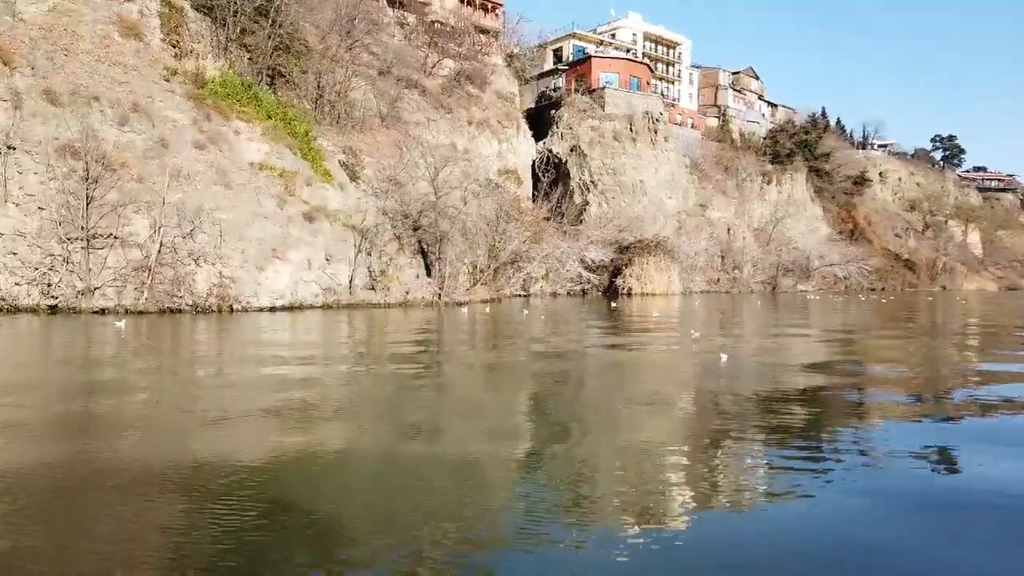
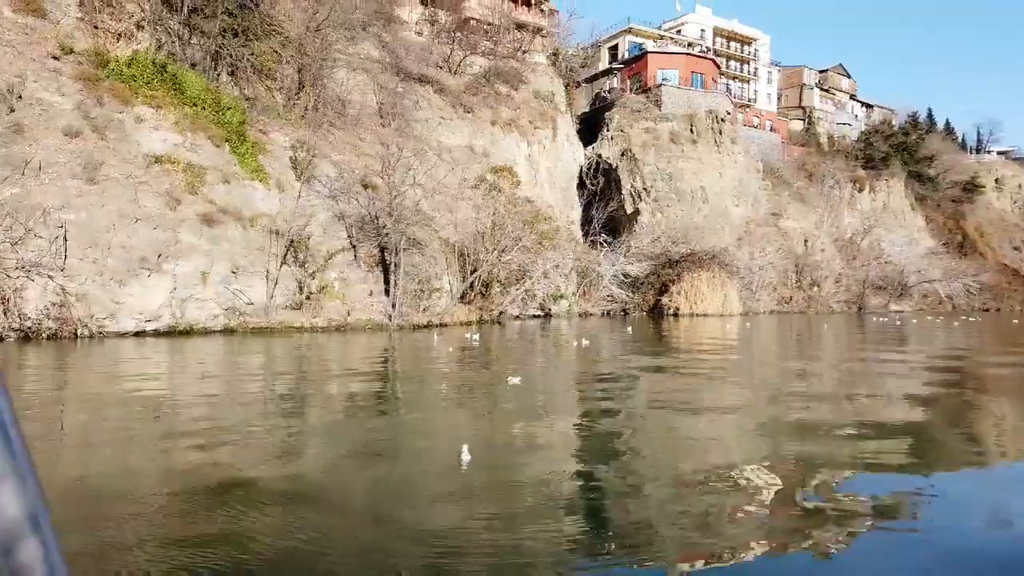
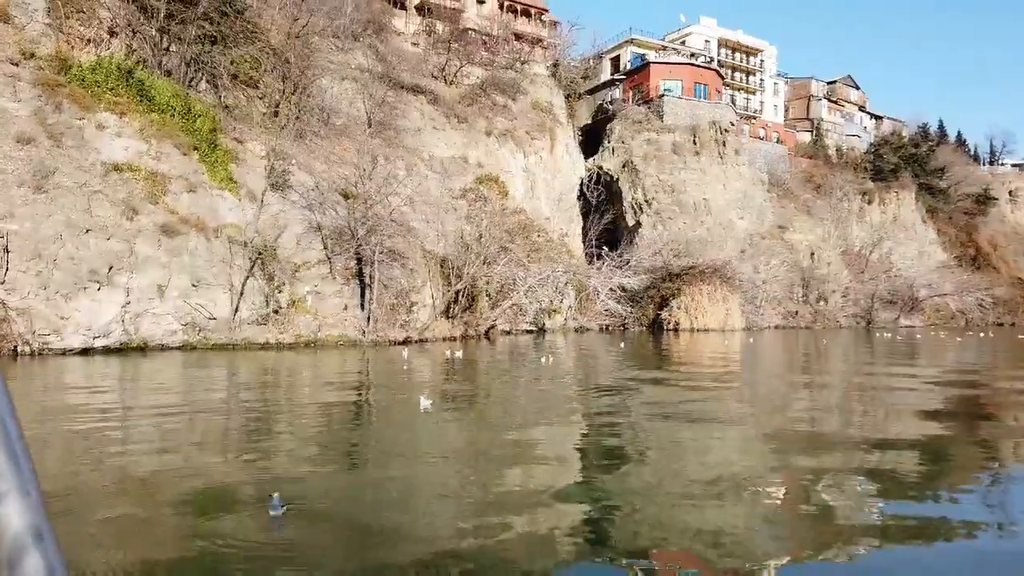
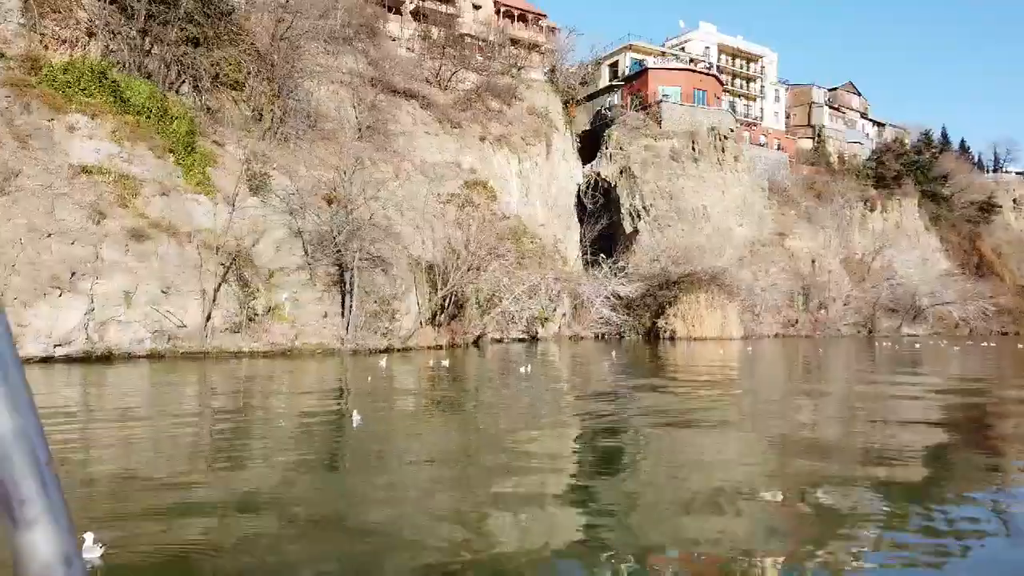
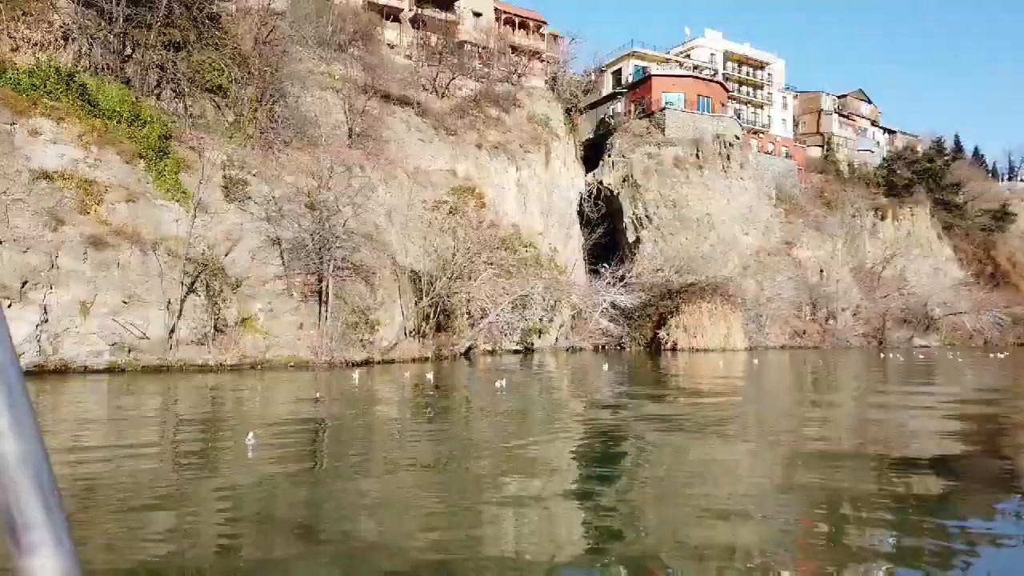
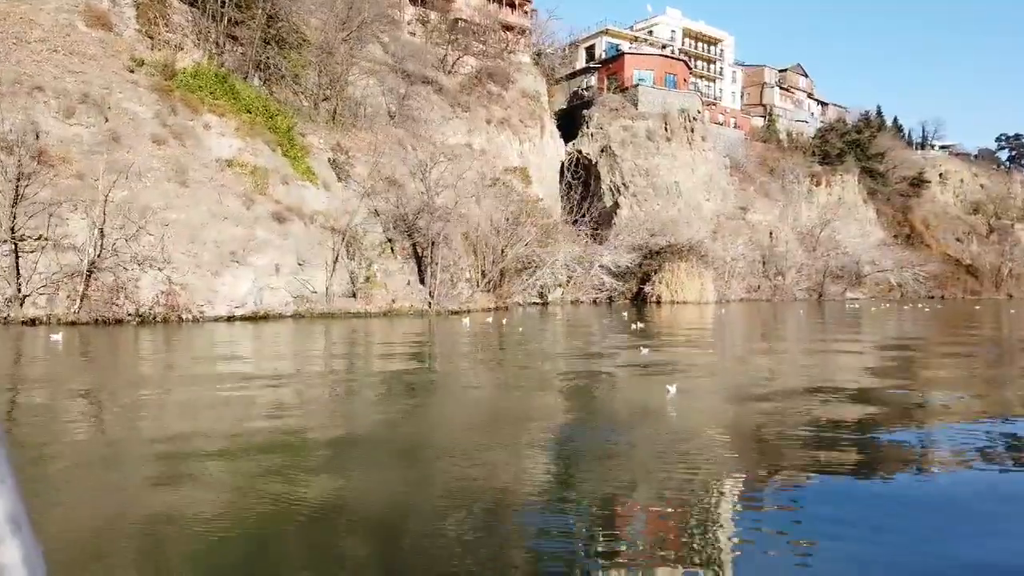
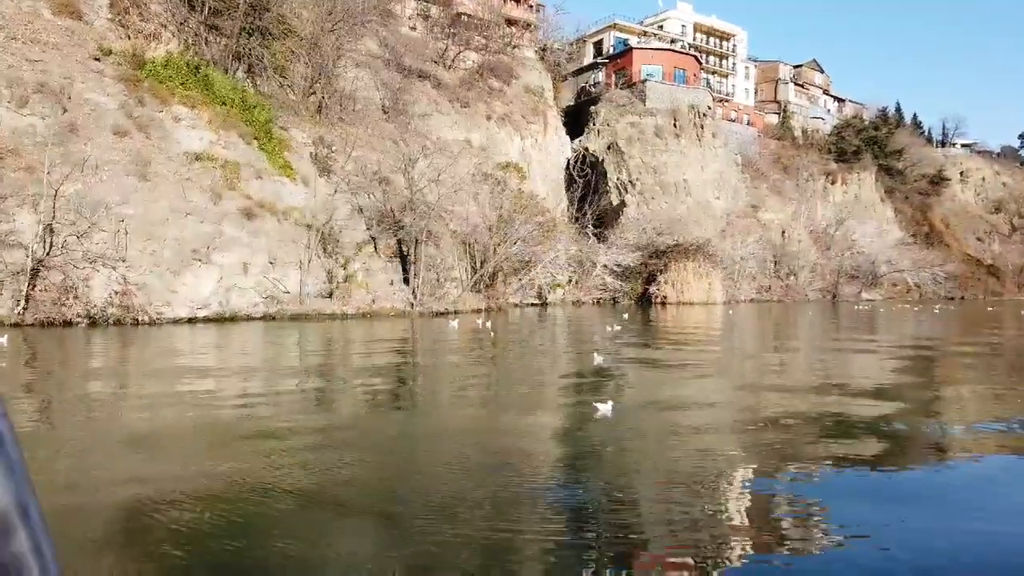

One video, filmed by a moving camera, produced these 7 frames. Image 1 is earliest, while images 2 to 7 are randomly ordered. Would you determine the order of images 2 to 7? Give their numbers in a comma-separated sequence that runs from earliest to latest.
6, 7, 2, 3, 4, 5
